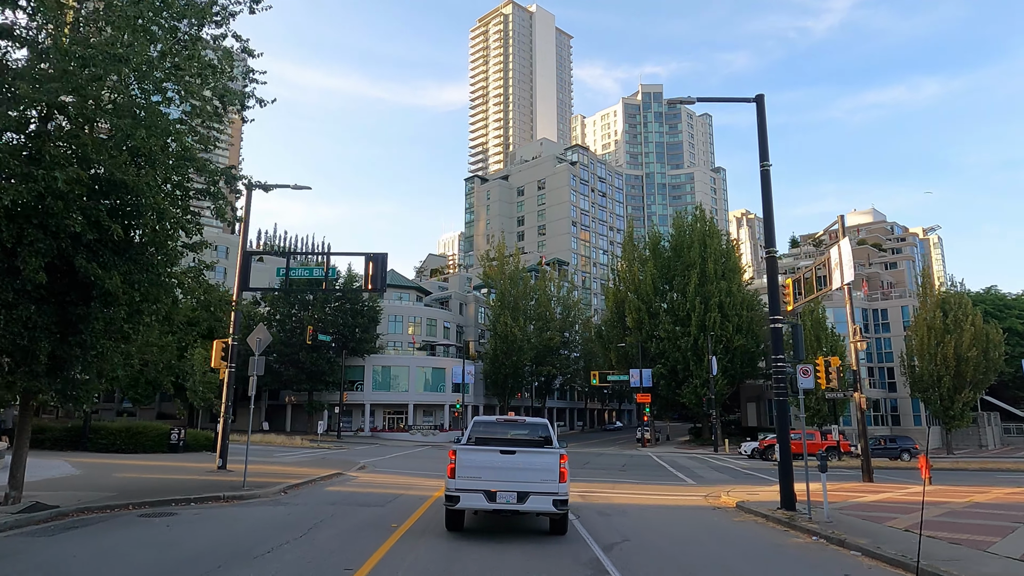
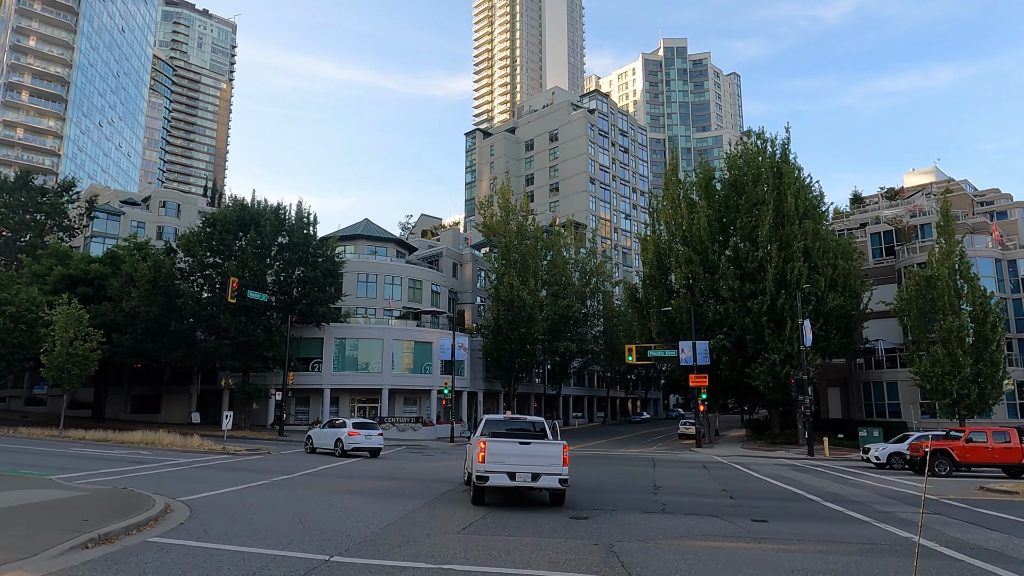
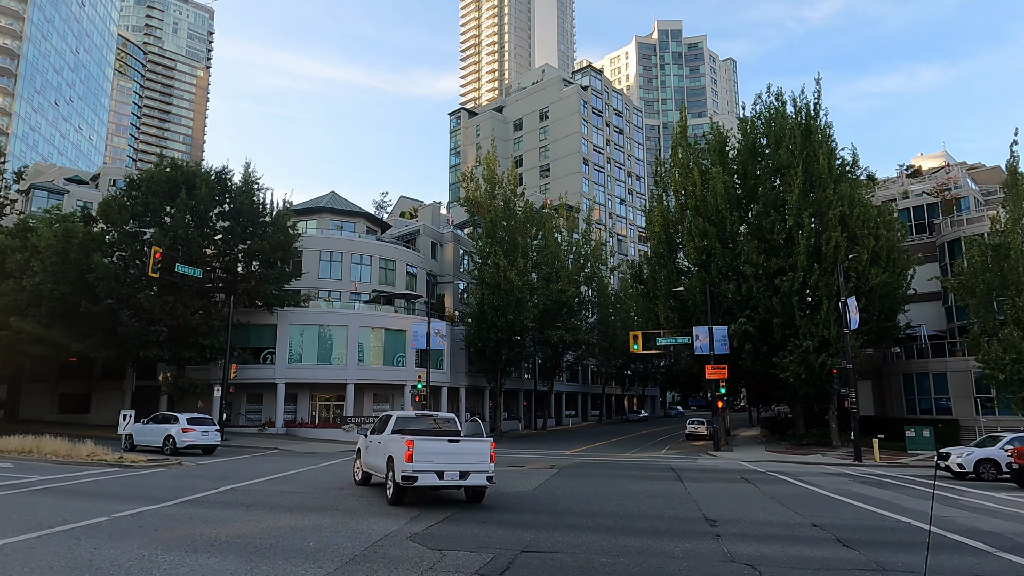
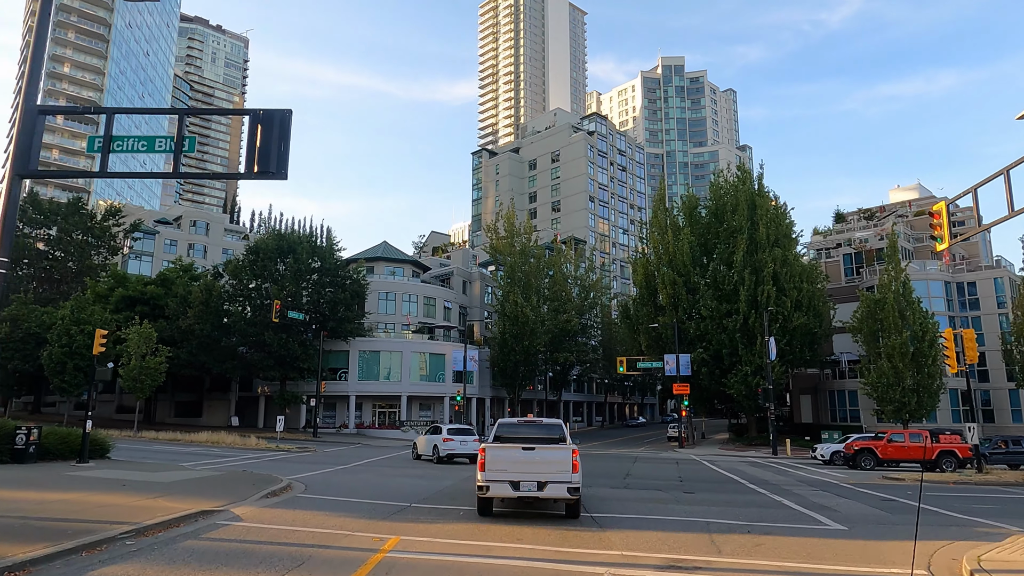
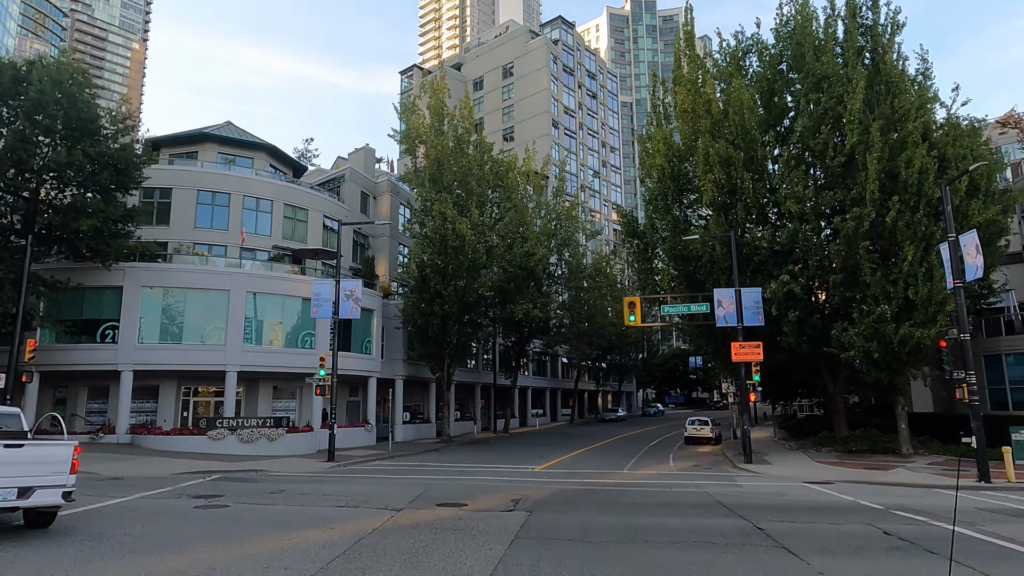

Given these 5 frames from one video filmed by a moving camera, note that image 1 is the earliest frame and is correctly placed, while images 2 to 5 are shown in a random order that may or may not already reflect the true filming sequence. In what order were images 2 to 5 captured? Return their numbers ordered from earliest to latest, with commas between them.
4, 2, 3, 5
